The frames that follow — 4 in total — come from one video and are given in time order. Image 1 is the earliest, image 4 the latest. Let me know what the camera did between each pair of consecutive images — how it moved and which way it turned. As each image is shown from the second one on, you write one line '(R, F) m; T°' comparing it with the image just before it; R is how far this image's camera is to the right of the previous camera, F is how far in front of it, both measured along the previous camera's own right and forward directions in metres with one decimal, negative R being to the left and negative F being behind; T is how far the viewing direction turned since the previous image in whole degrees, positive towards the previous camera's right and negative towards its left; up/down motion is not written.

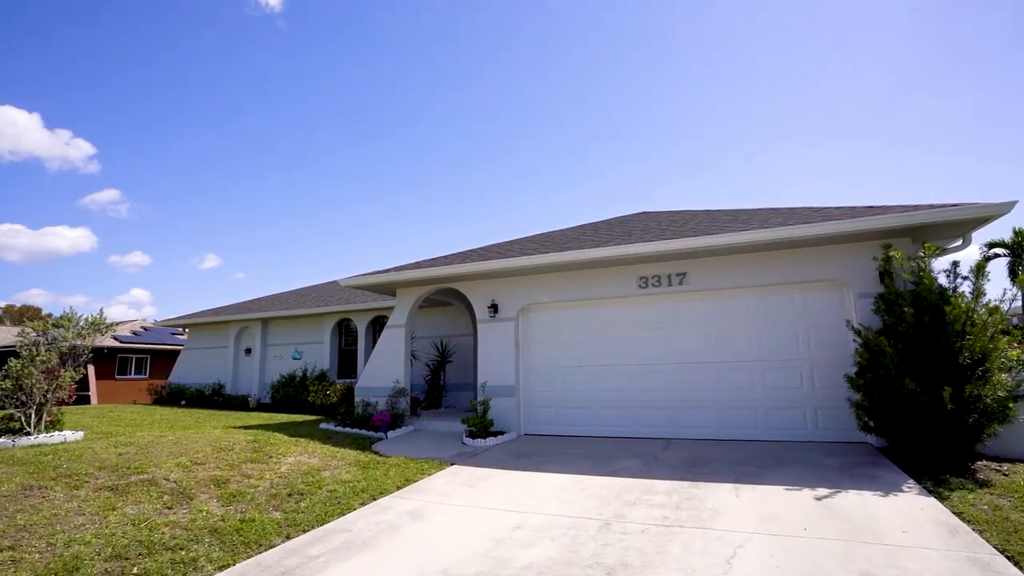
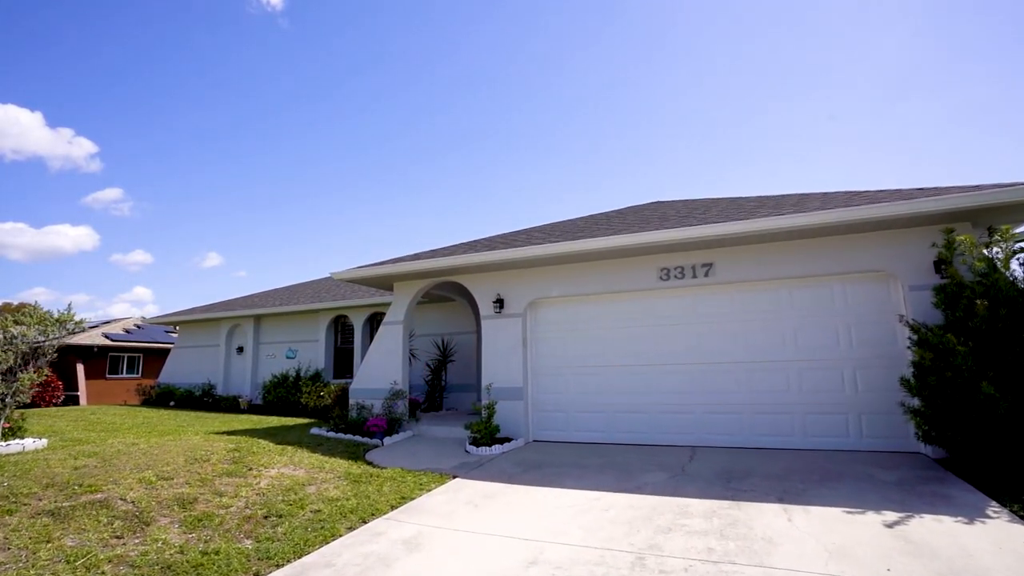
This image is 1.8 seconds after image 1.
(-0.1, +0.8) m; 0°
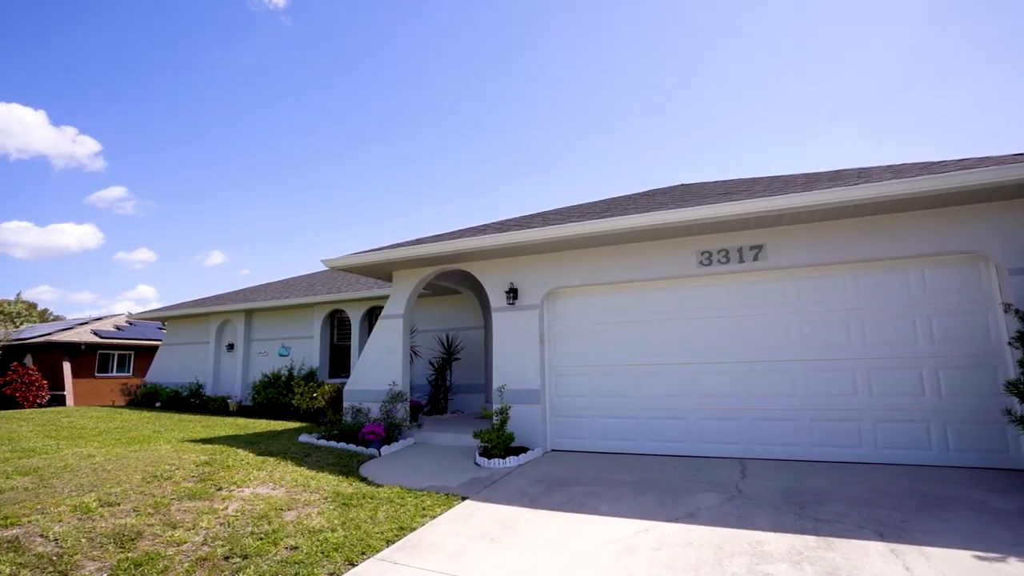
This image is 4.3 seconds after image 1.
(-0.2, +1.1) m; 0°
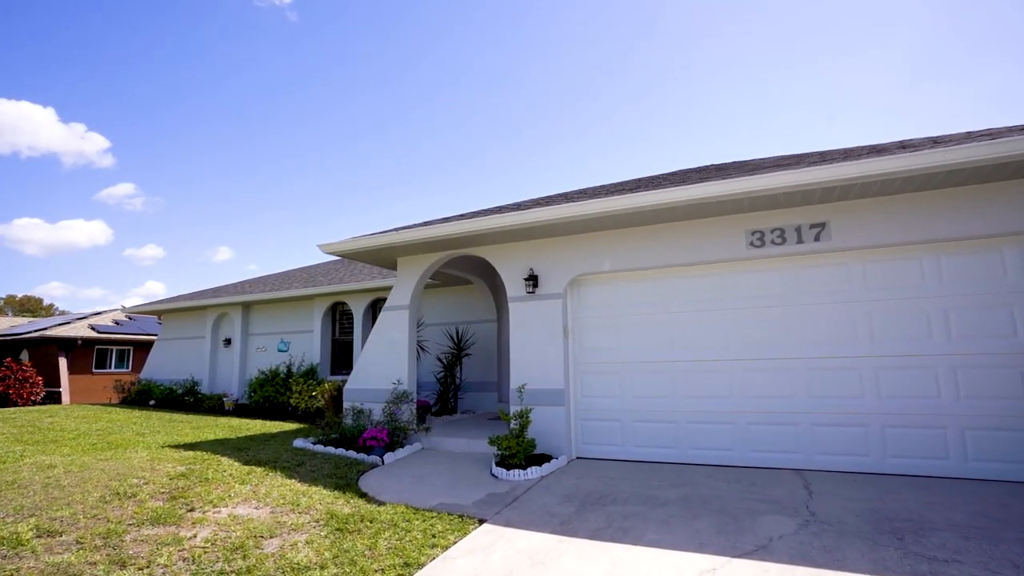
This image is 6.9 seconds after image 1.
(-0.2, +0.9) m; -1°
